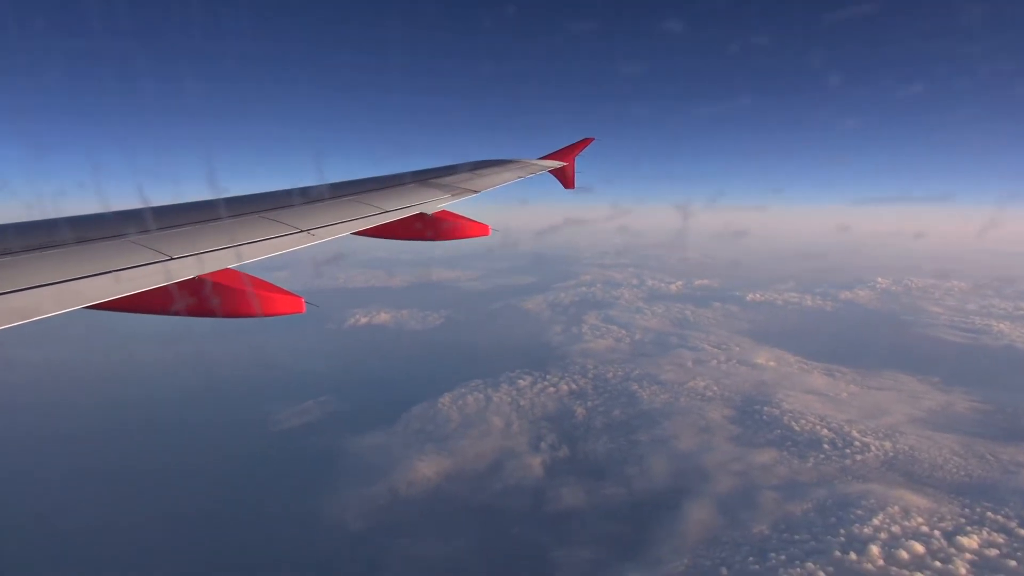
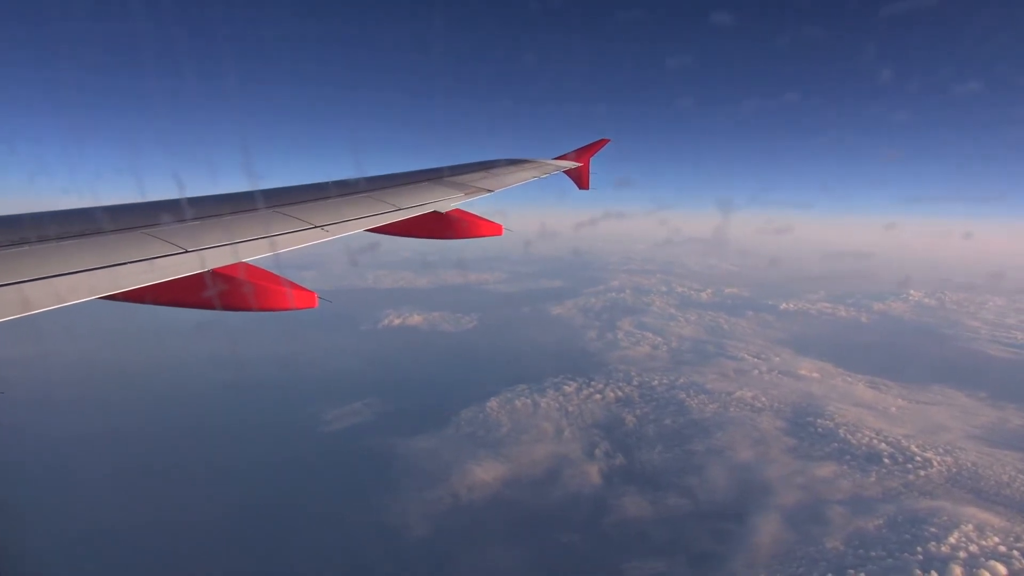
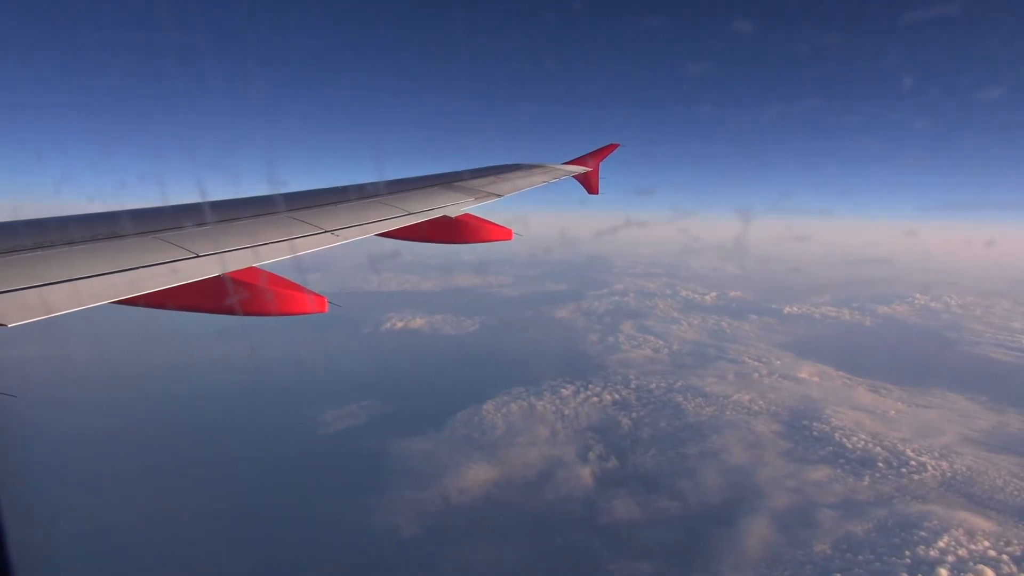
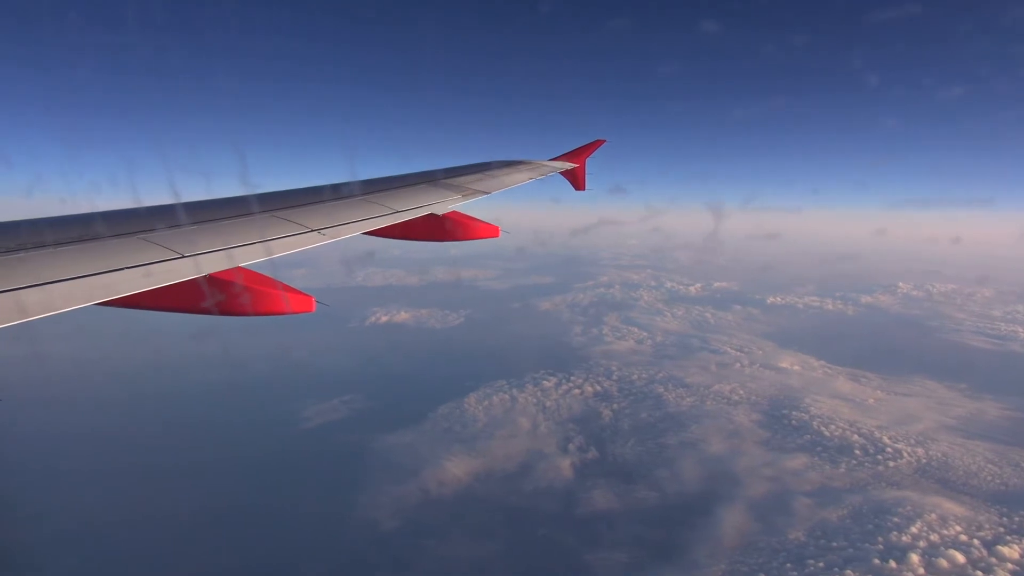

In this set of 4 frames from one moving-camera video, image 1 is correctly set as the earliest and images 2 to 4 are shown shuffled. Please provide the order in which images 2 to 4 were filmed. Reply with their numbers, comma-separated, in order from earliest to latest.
4, 3, 2
